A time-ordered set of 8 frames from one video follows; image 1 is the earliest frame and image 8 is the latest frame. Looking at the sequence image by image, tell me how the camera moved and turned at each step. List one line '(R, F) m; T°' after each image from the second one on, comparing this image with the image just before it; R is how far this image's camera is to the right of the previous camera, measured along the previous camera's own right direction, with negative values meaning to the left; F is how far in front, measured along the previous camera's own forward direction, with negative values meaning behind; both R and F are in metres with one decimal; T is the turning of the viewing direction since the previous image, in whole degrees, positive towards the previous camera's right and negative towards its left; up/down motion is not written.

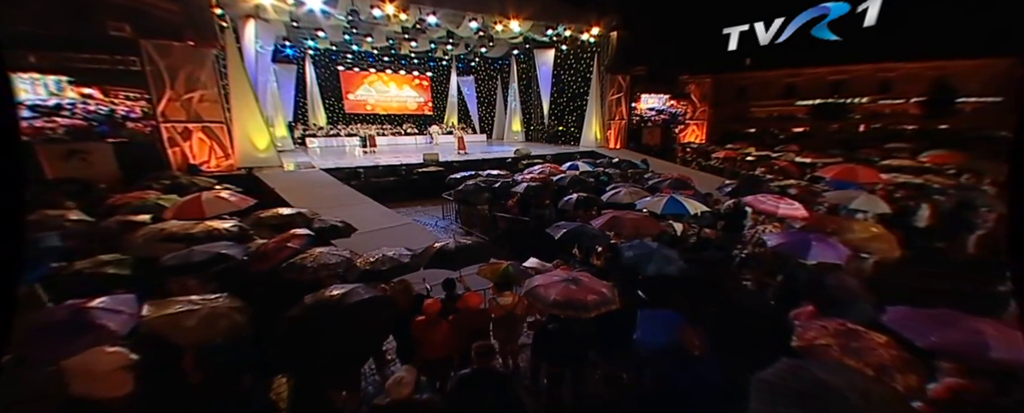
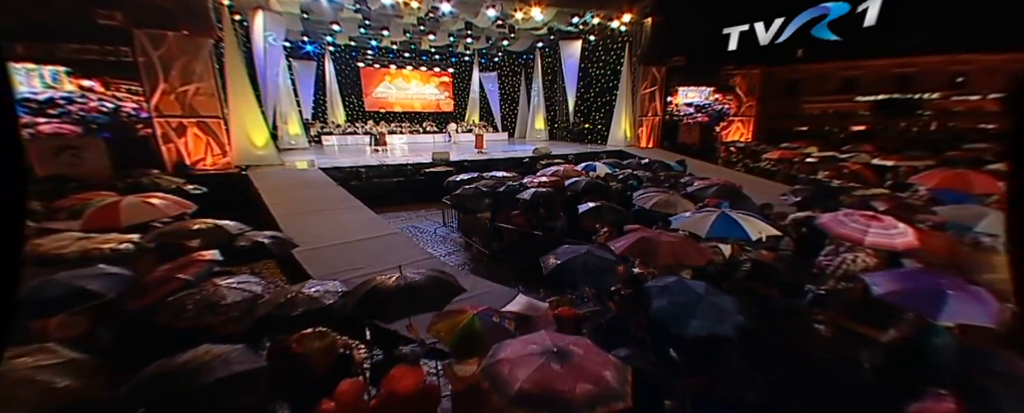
(+0.2, +0.7) m; -5°
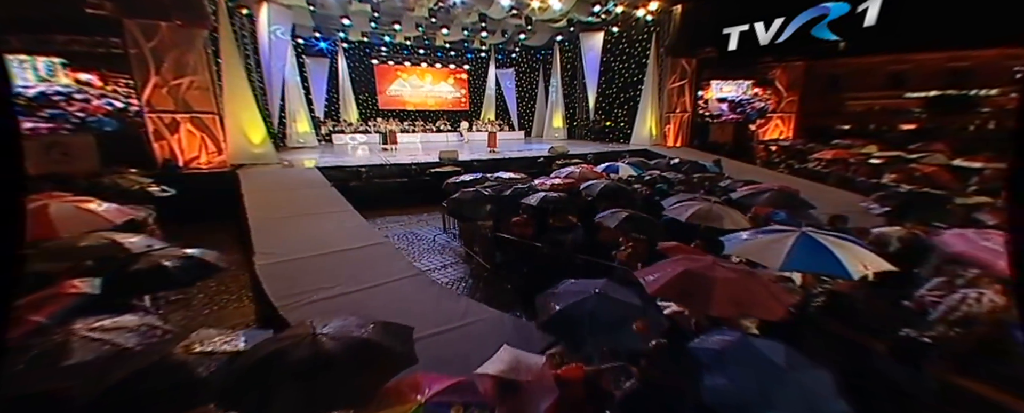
(+0.1, +0.5) m; -3°
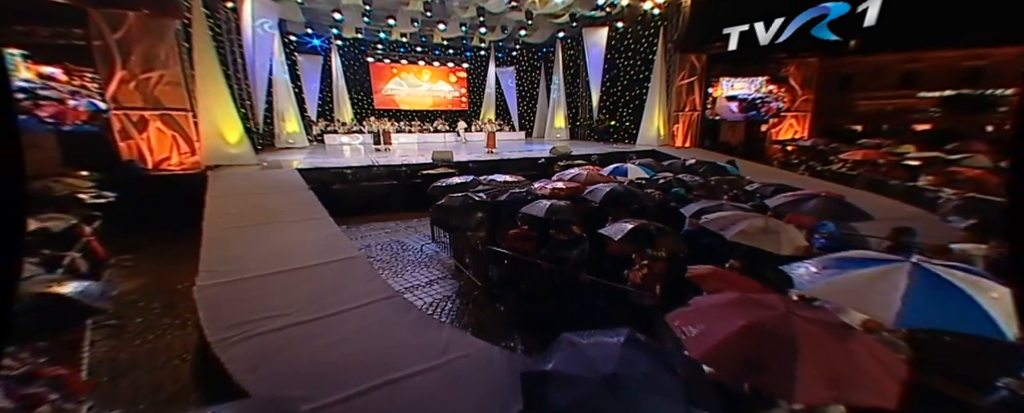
(+0.1, +0.4) m; 0°
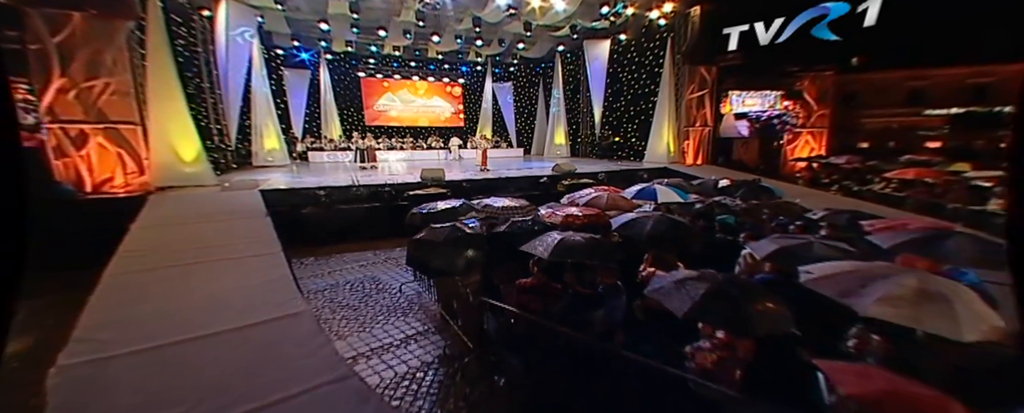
(0.0, +0.6) m; +1°
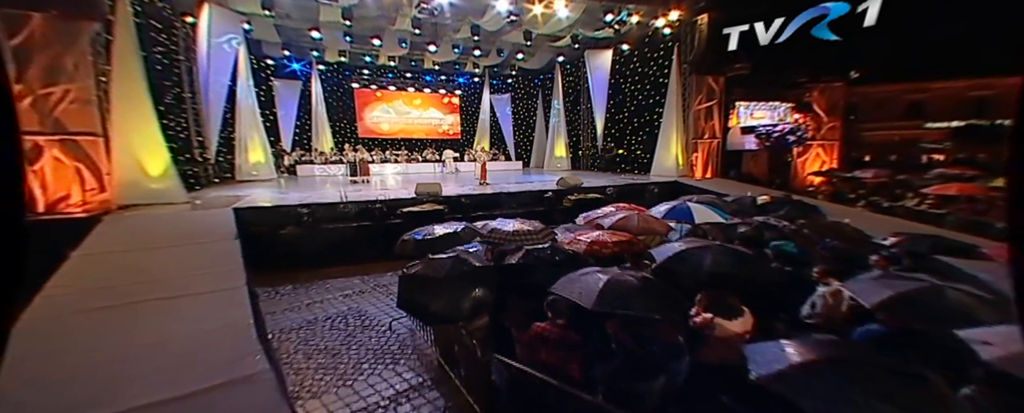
(-0.1, +0.4) m; +1°
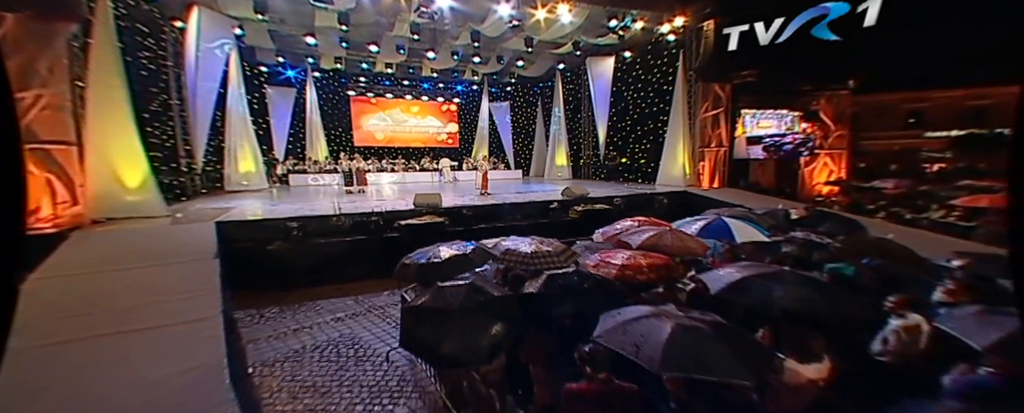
(-0.1, +0.2) m; +1°
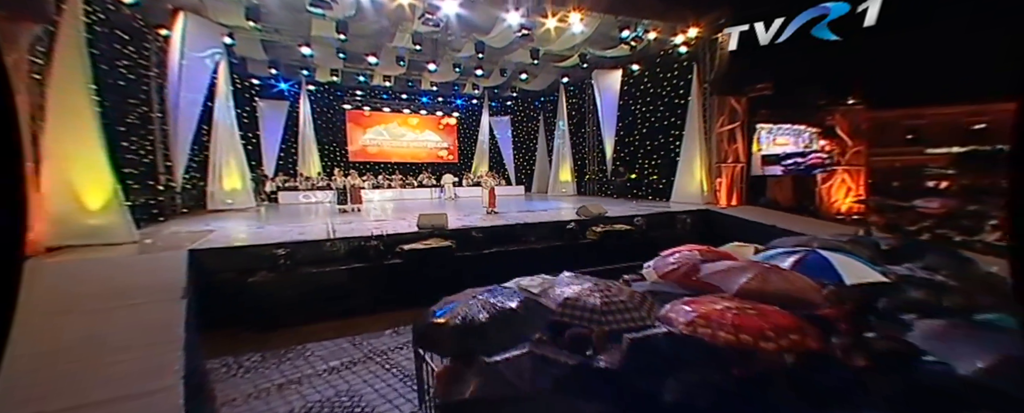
(-0.2, +0.4) m; +1°
